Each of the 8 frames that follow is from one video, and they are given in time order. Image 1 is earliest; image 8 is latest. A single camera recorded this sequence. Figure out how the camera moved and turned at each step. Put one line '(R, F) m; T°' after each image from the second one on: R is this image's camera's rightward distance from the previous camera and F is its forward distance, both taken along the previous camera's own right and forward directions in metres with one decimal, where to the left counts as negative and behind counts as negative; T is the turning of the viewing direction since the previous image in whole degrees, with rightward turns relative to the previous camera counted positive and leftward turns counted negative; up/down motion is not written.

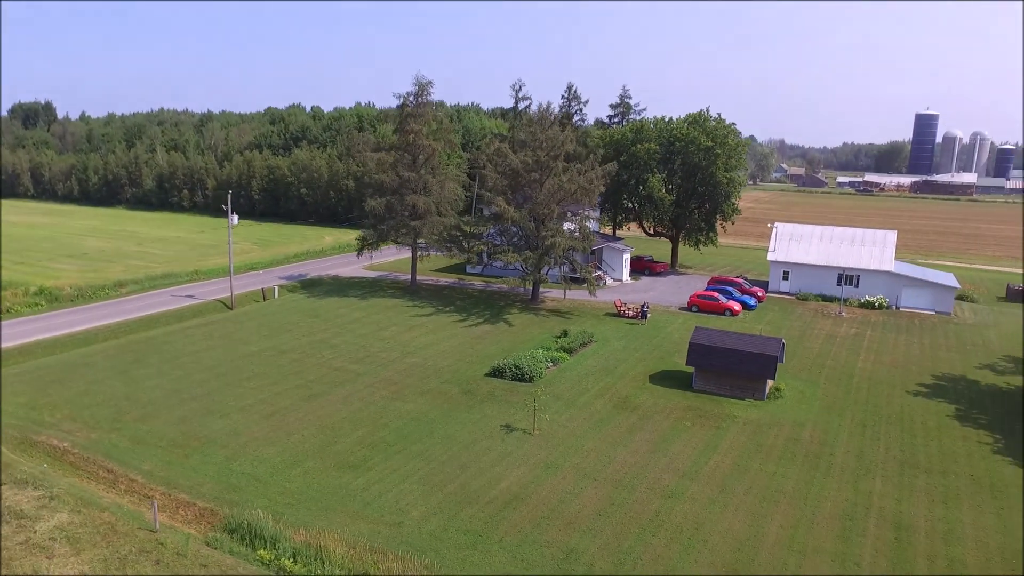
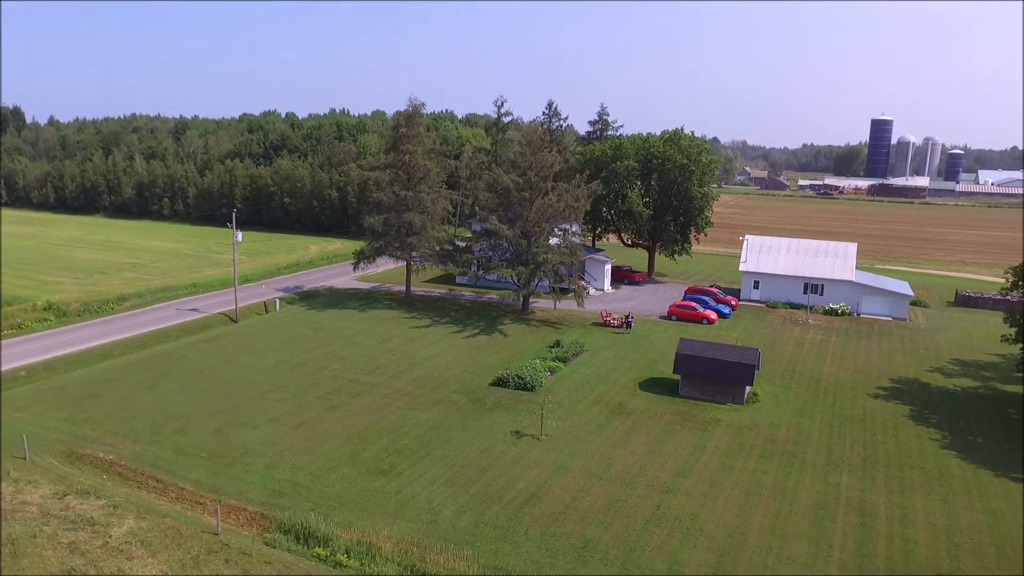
(-0.7, -1.4) m; +2°
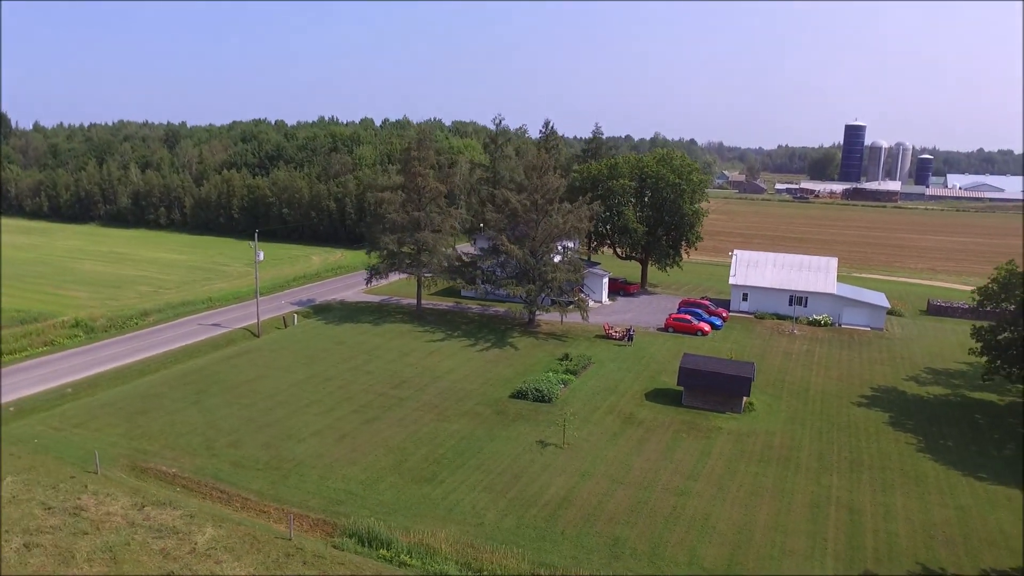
(-0.9, -1.5) m; +2°
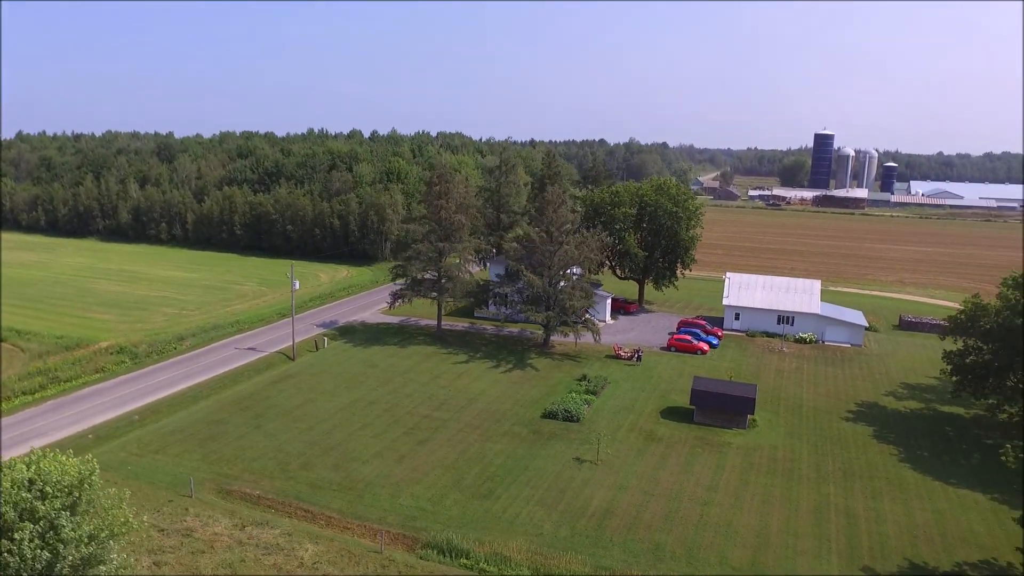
(-1.6, -2.2) m; +2°
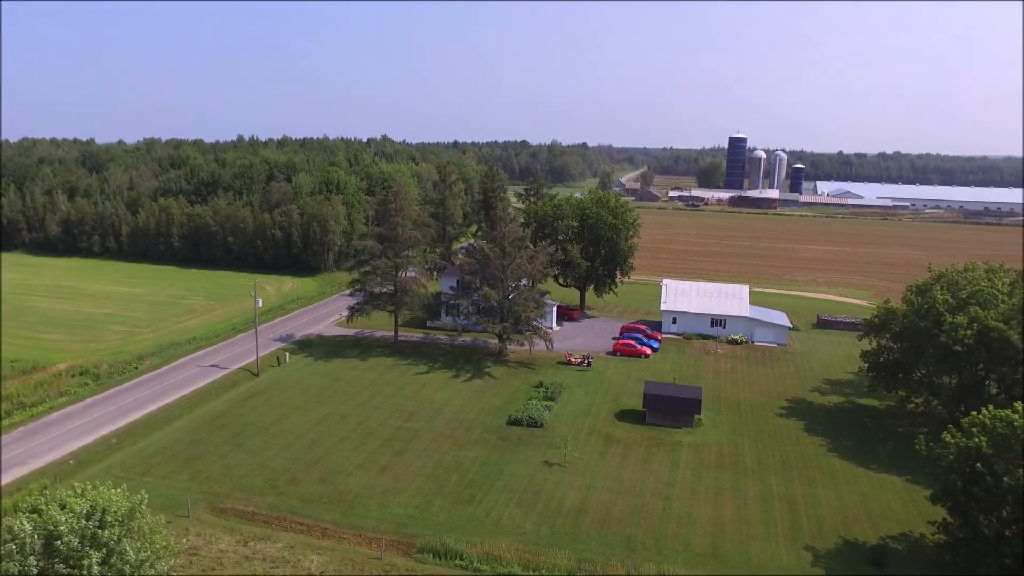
(-1.3, -1.5) m; +6°
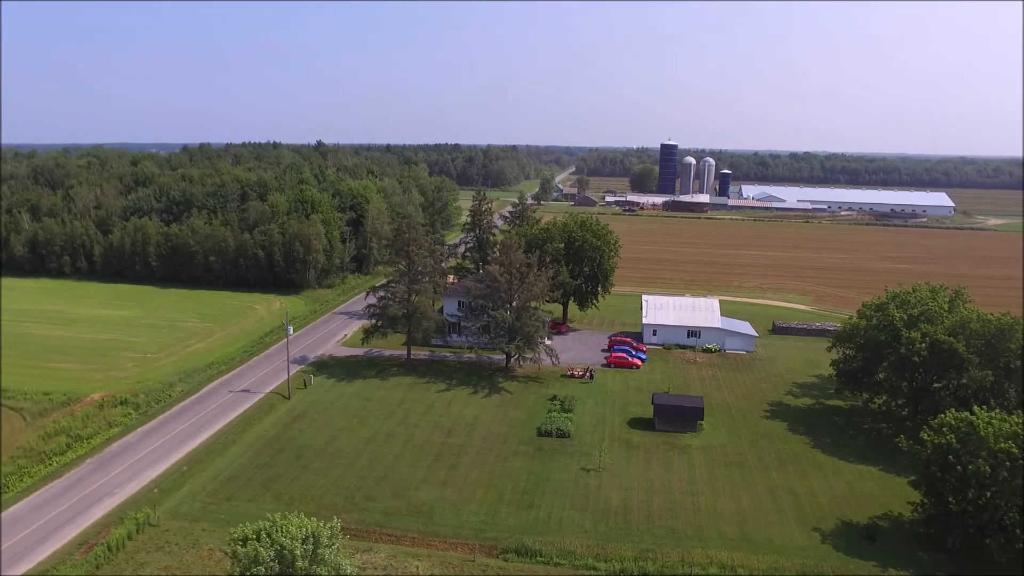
(-3.6, -2.9) m; +6°
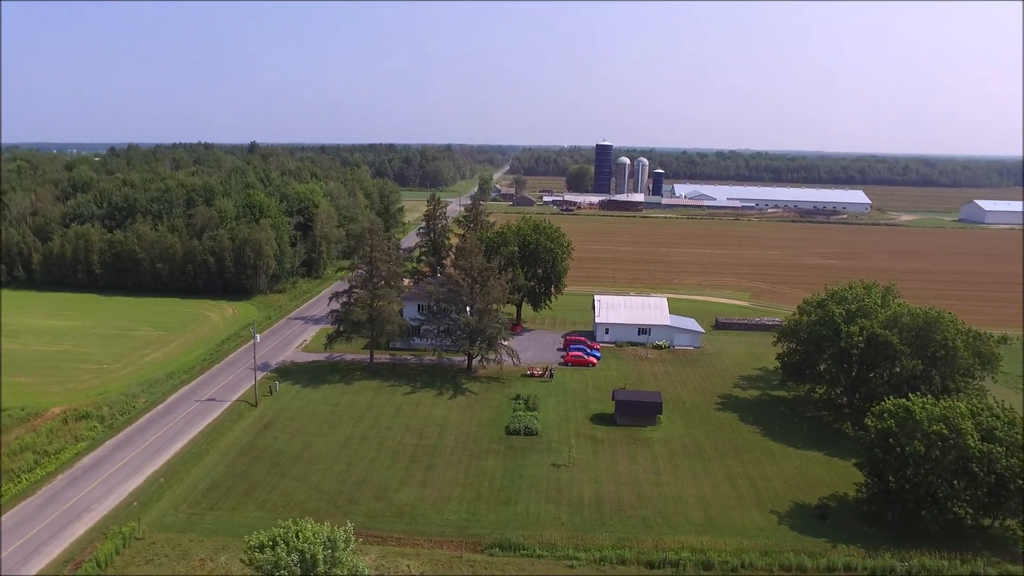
(-1.3, -1.0) m; +5°
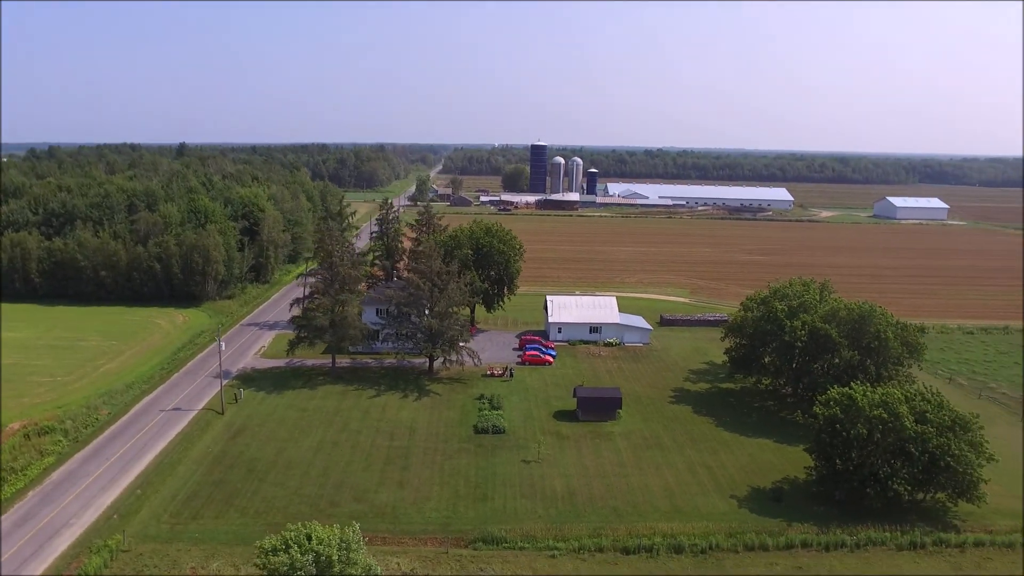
(-1.4, -1.0) m; +5°
